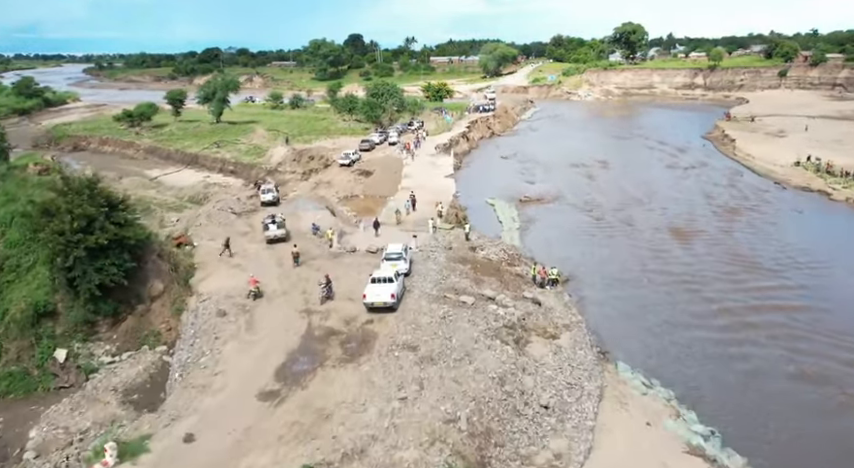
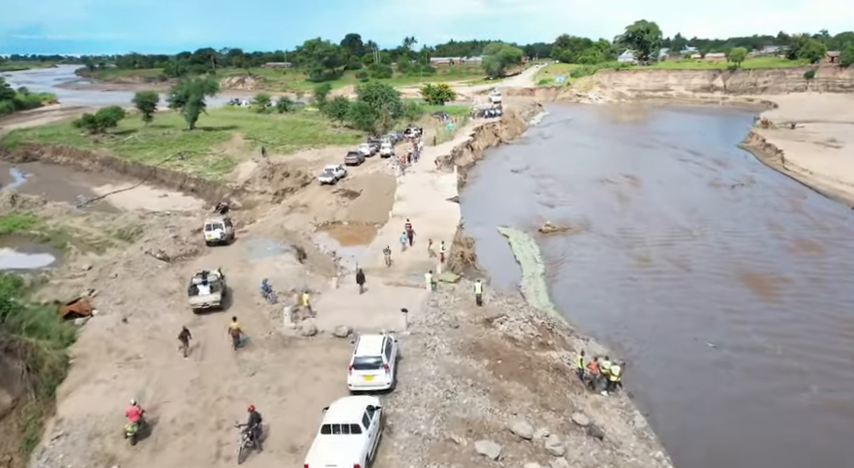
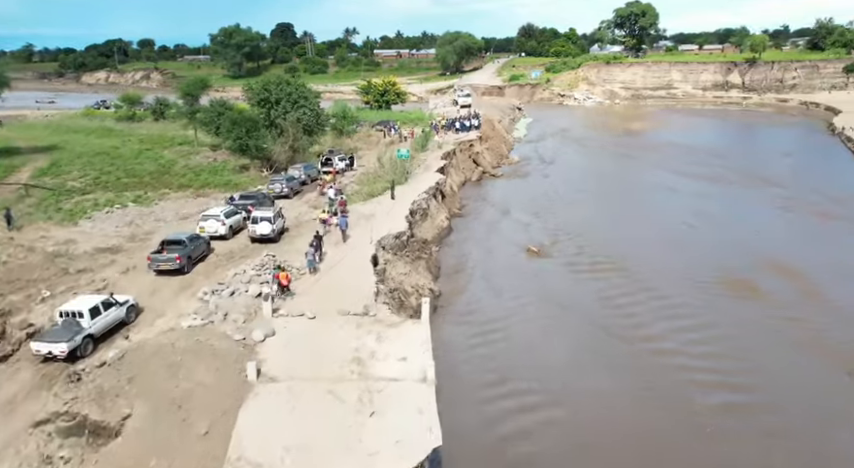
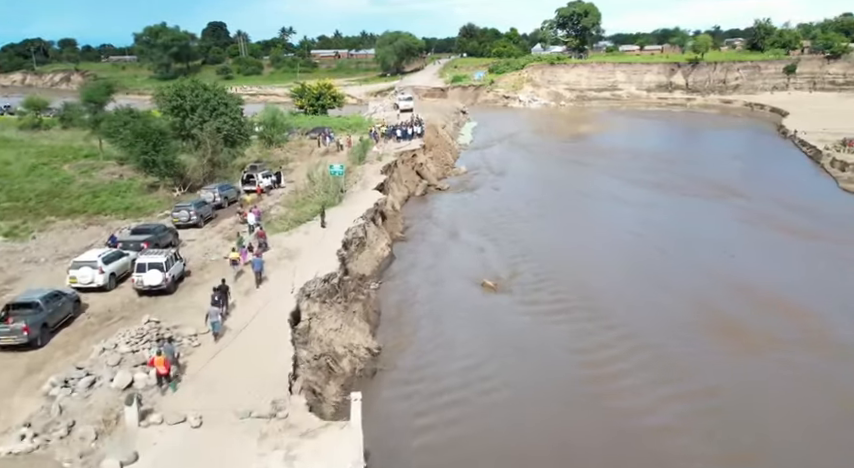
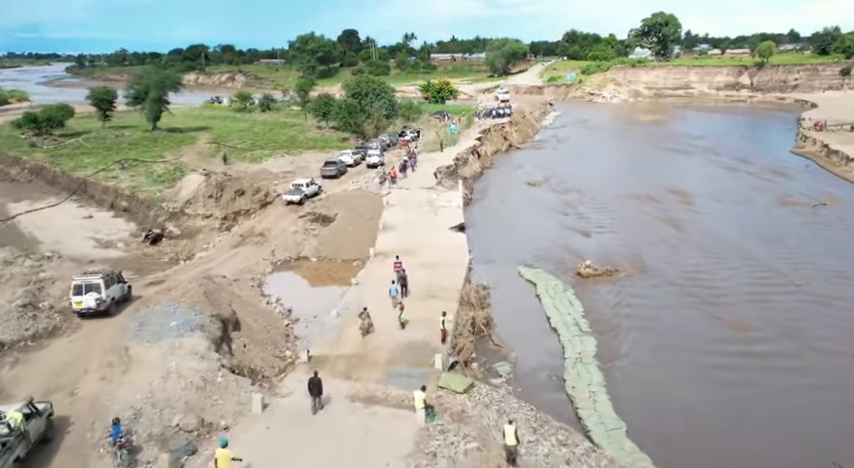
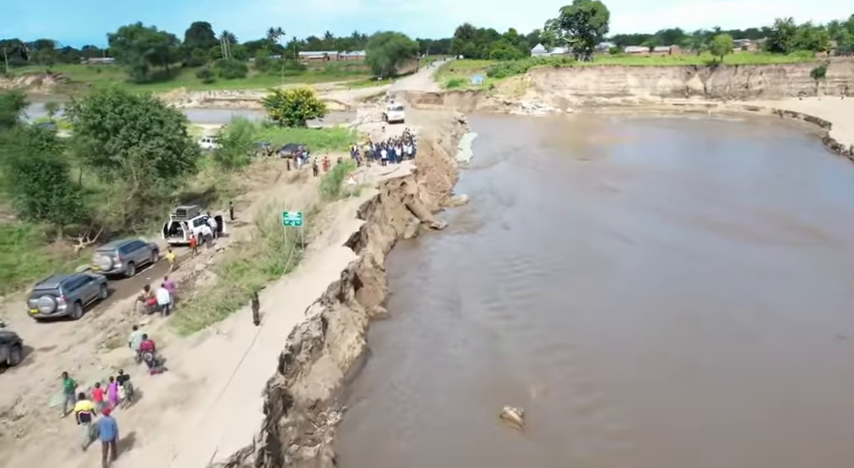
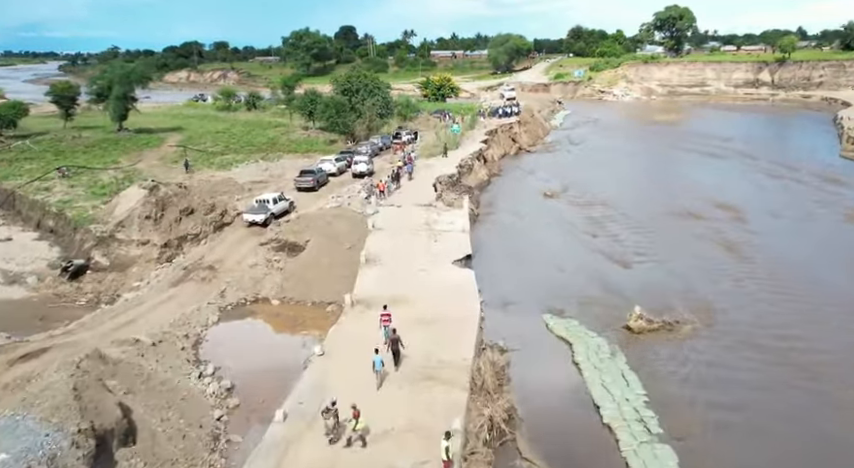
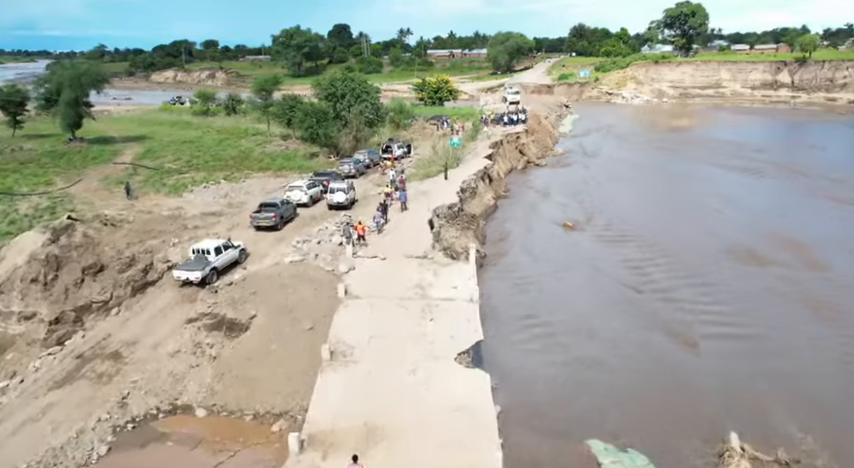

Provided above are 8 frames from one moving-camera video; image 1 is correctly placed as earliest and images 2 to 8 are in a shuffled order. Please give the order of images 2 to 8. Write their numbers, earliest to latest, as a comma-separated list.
2, 5, 7, 8, 3, 4, 6
